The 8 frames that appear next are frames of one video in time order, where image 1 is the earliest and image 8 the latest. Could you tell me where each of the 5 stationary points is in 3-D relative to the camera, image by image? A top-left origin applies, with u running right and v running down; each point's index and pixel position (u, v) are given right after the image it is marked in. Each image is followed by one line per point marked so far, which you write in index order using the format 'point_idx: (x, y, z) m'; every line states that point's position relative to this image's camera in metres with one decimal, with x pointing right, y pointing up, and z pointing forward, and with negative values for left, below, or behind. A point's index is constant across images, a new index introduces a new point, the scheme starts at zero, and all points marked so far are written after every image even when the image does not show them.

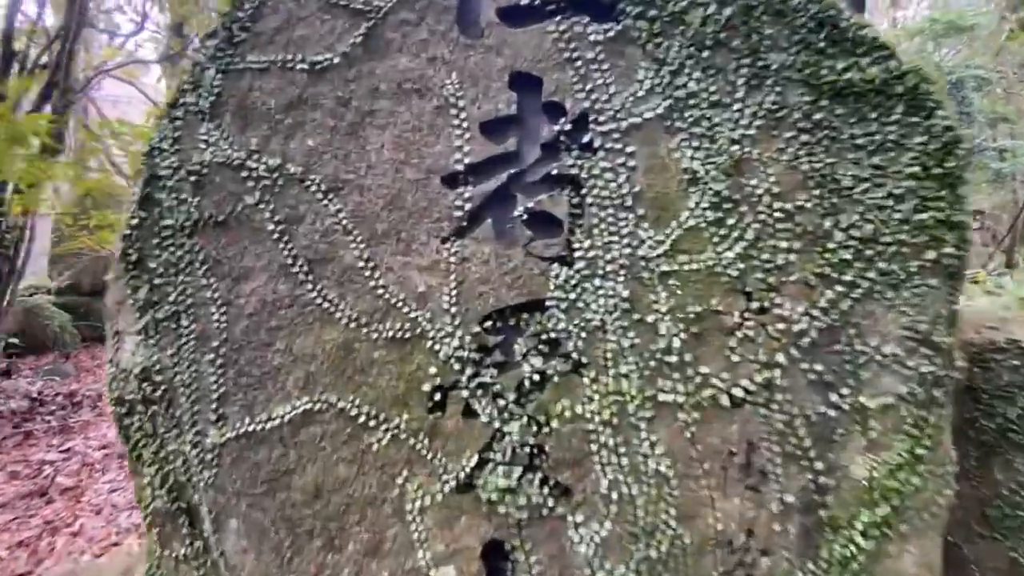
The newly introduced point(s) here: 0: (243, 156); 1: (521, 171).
0: (-1.7, +0.8, +3.4) m
1: (+0.1, +0.7, +3.3) m
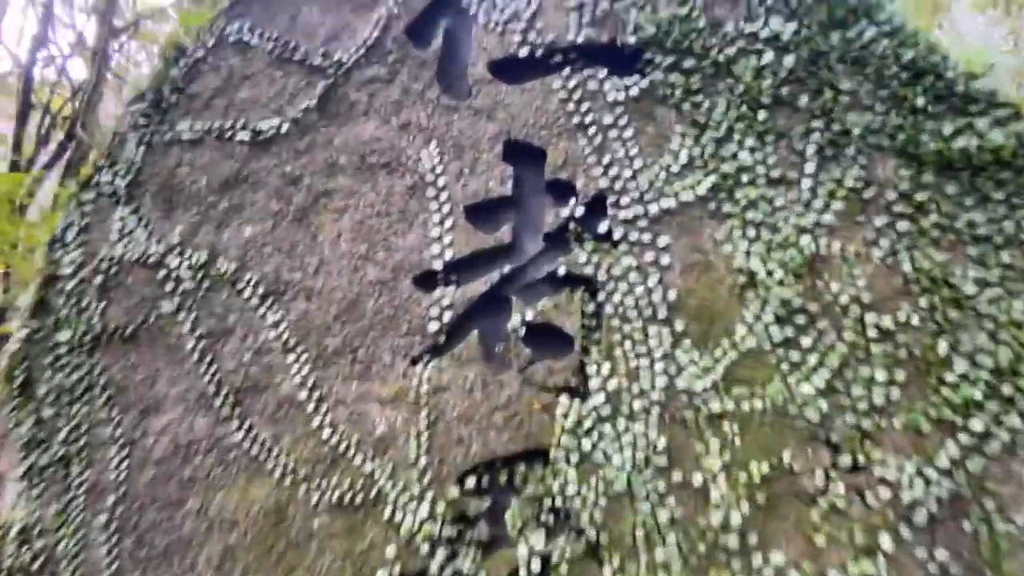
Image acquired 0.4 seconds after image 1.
0: (-1.8, +0.2, +2.6) m
1: (0.0, +0.1, +2.5) m
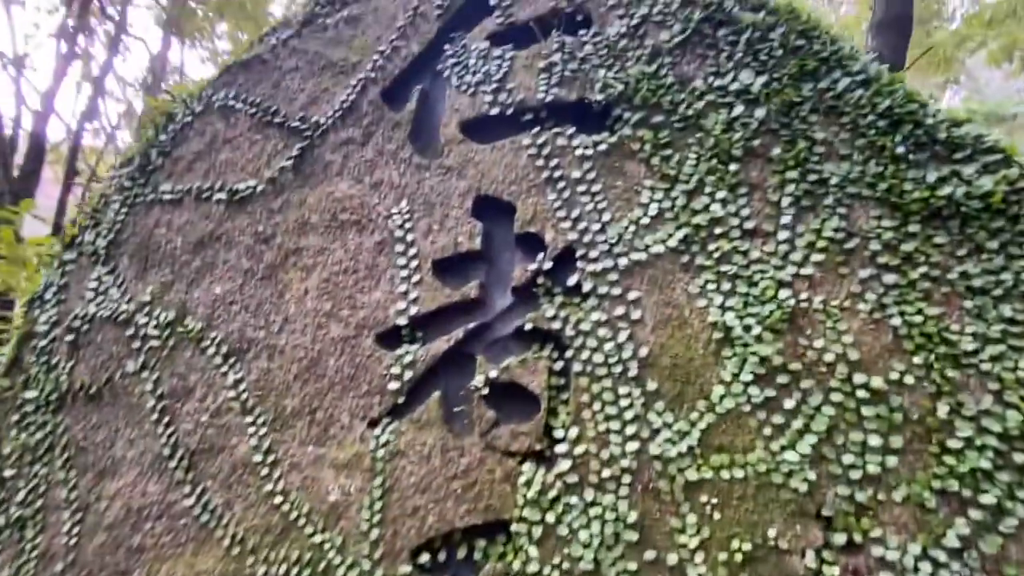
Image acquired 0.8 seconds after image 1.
0: (-1.9, -0.1, +2.6) m
1: (-0.1, -0.2, +2.4) m
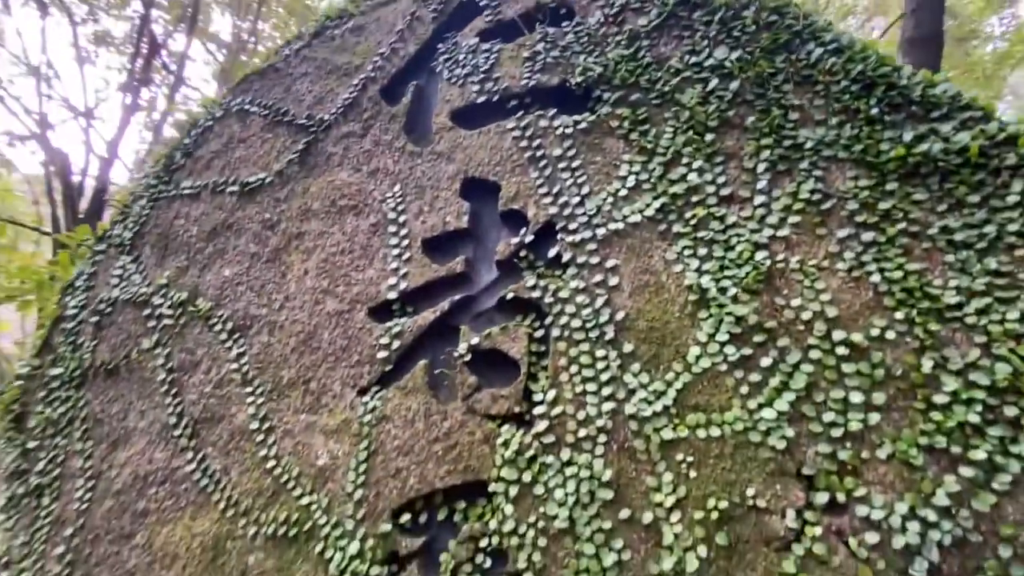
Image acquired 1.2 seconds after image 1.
0: (-2.0, 0.0, +2.8) m
1: (-0.2, 0.0, +2.5) m
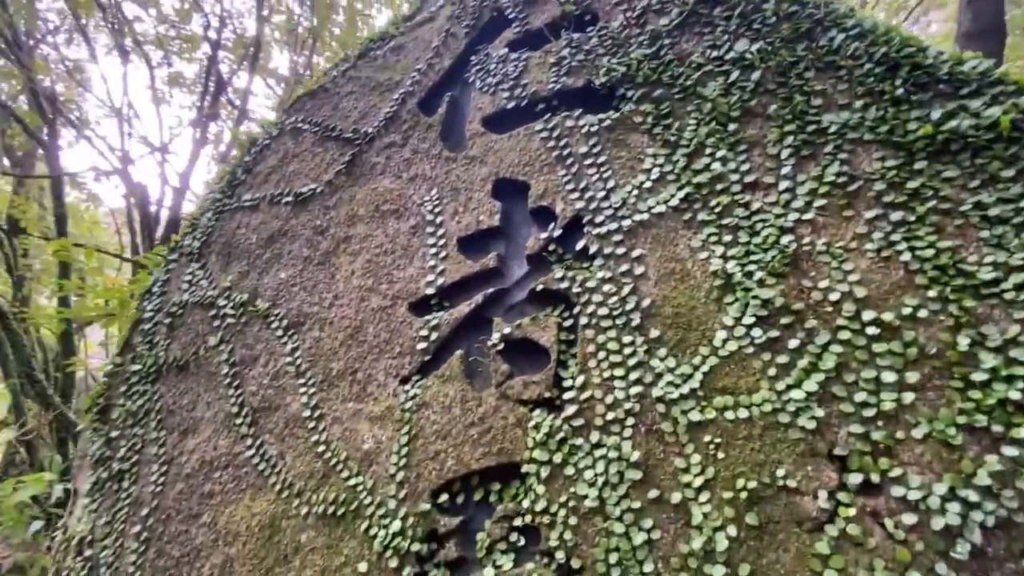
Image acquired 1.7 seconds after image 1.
0: (-1.8, 0.0, +3.1) m
1: (-0.1, 0.0, +2.6) m
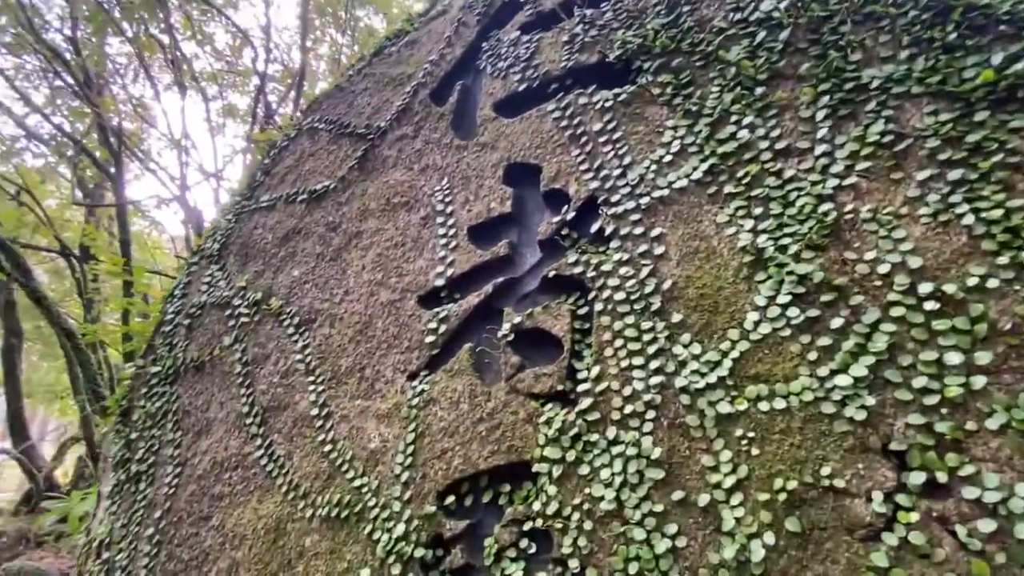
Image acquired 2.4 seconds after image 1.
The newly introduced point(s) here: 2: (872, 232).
0: (-1.7, 0.0, +3.1) m
1: (0.0, 0.0, +2.4) m
2: (+1.3, +0.2, +1.8) m
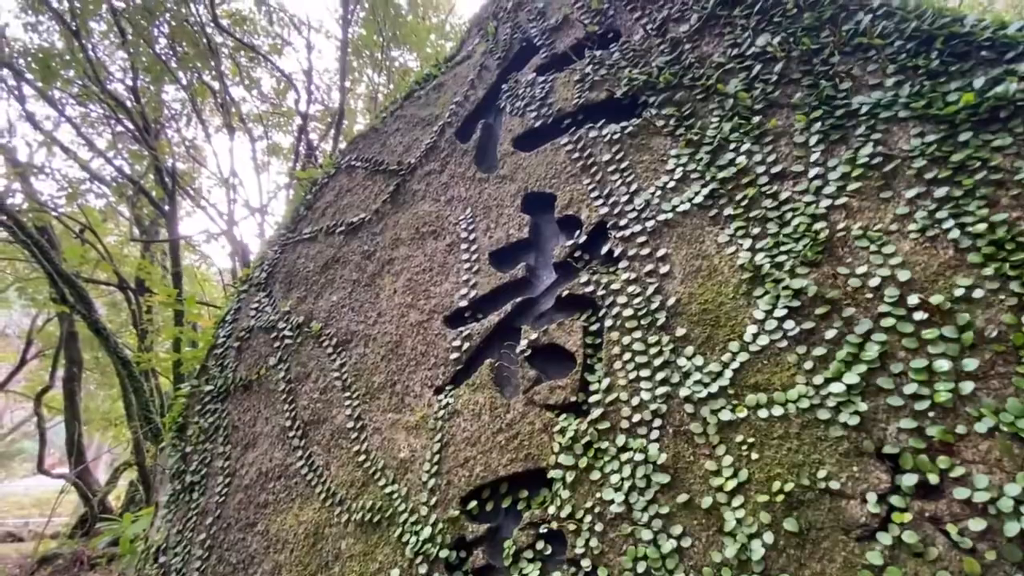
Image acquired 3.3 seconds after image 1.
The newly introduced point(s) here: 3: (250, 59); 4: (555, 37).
0: (-1.5, -0.2, +3.4) m
1: (+0.1, -0.1, +2.6) m
2: (+1.3, +0.2, +2.0) m
3: (-3.5, +3.0, +7.0) m
4: (+0.3, +1.6, +3.3) m
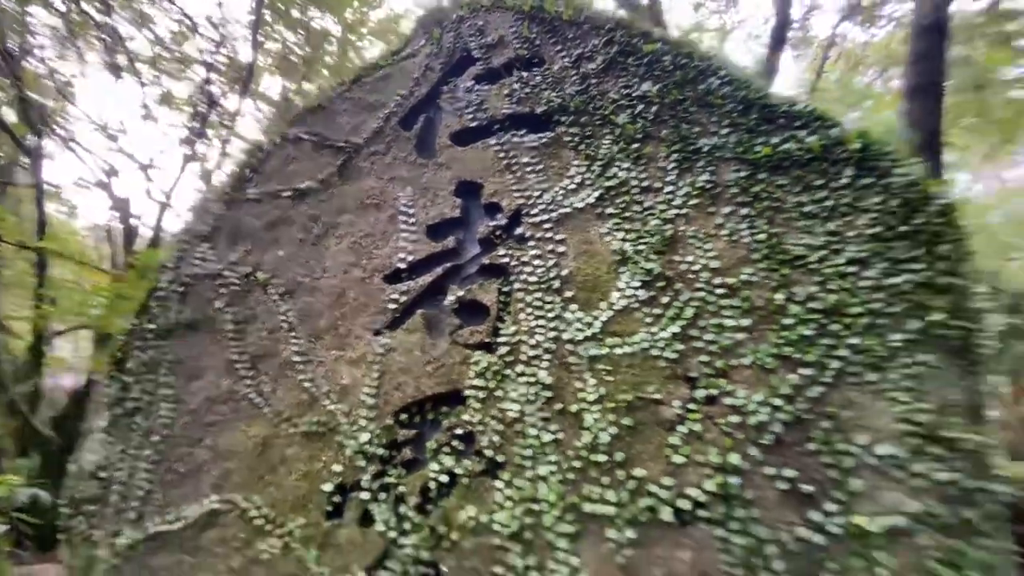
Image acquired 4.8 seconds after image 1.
0: (-2.1, +0.1, +3.8) m
1: (-0.3, +0.1, +3.3) m
2: (+1.0, +0.2, +2.9) m
3: (-4.4, +3.6, +6.9) m
4: (-0.2, +1.8, +4.0) m
